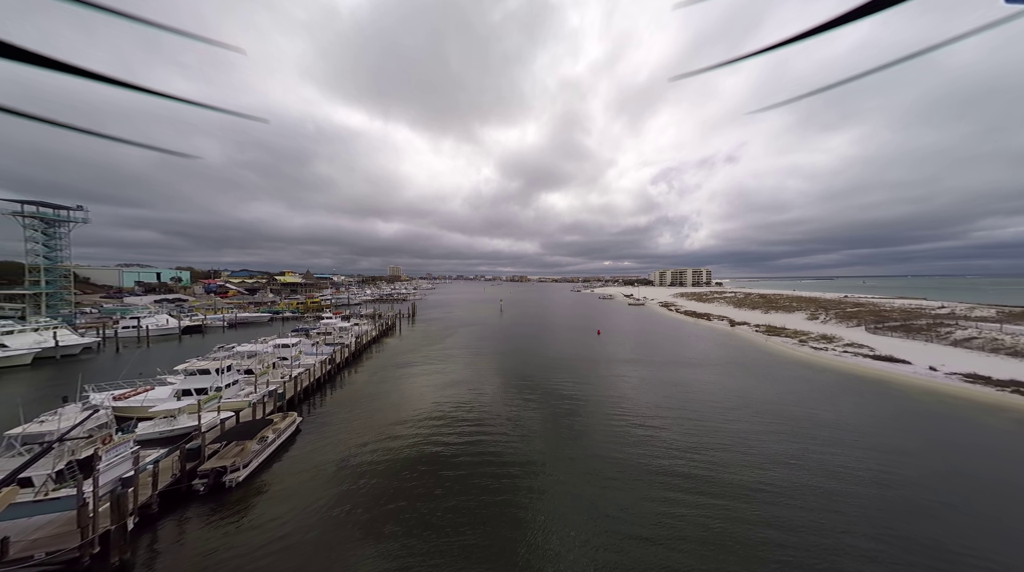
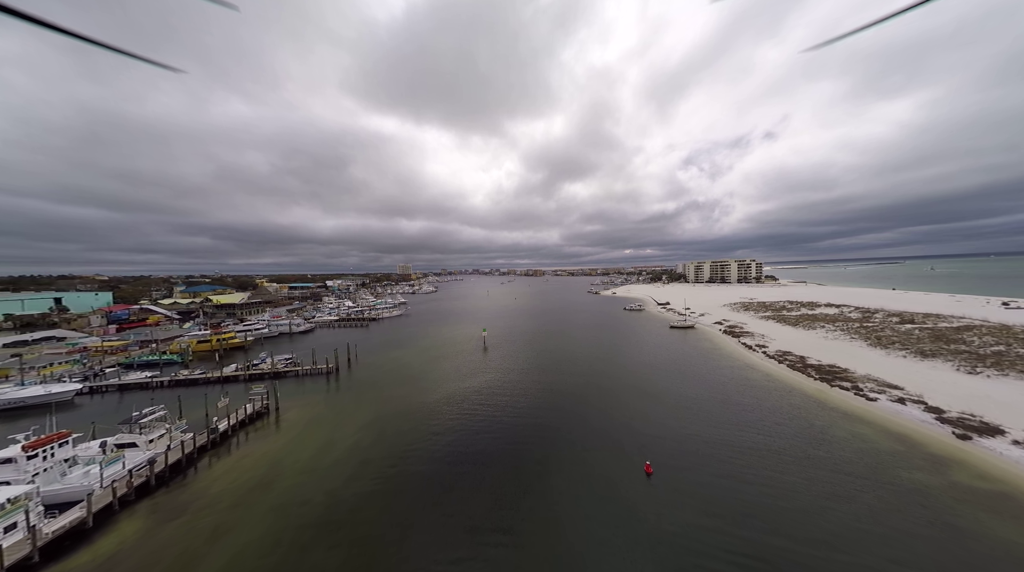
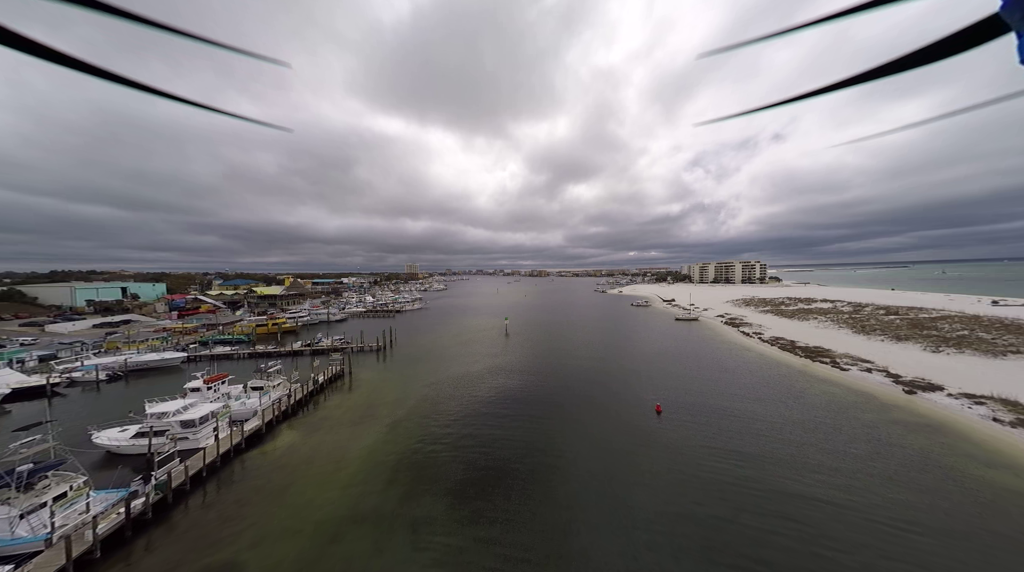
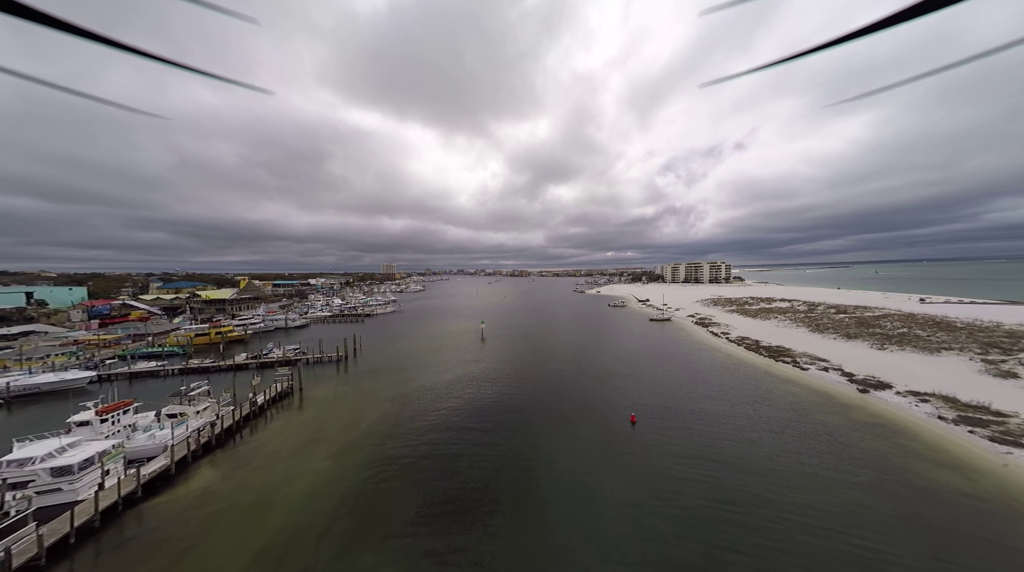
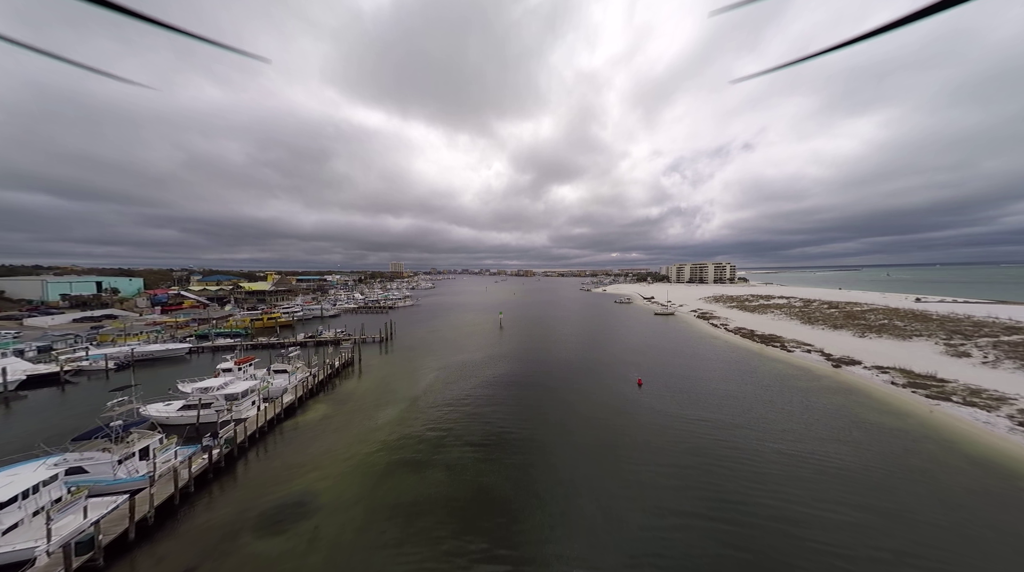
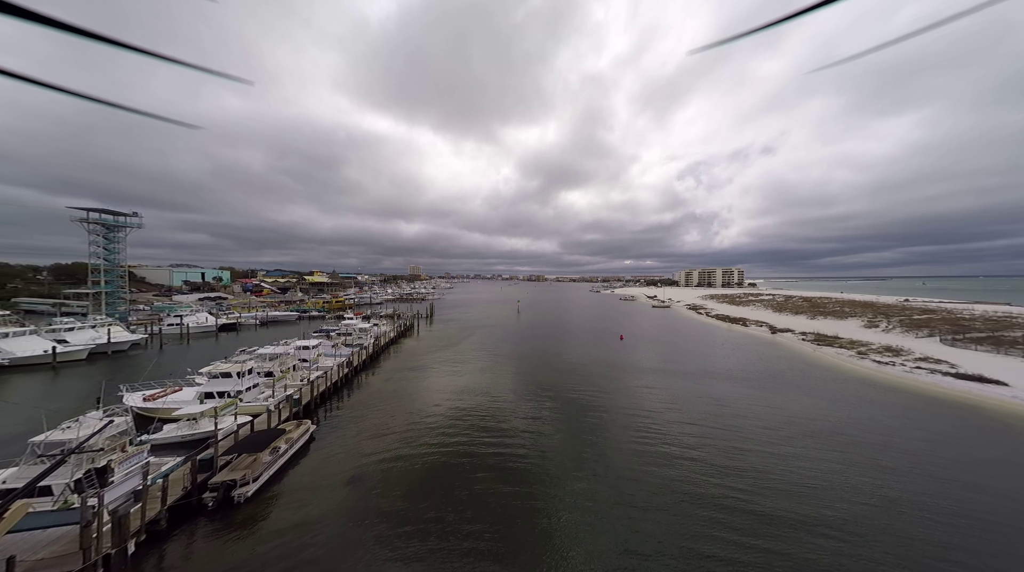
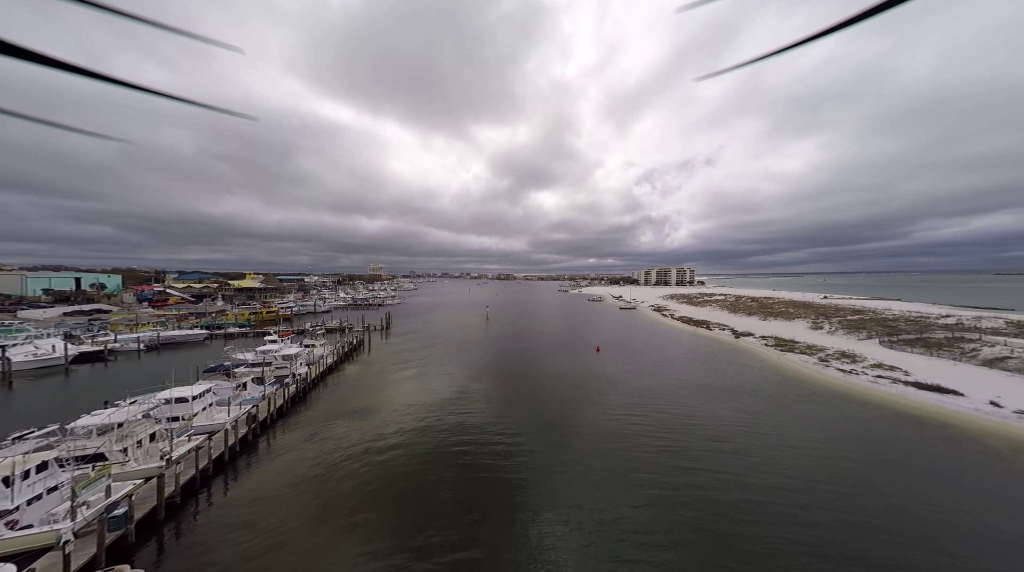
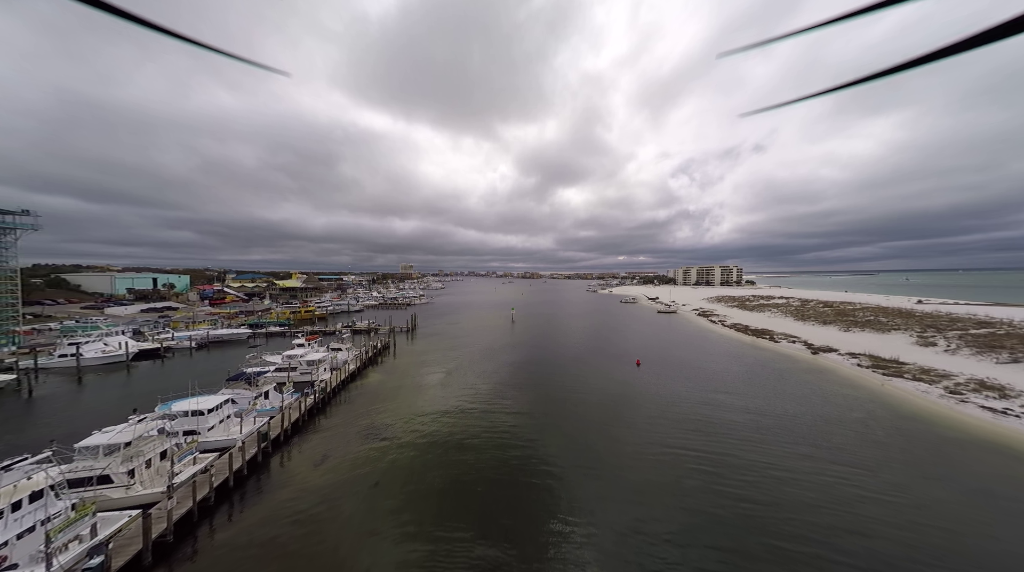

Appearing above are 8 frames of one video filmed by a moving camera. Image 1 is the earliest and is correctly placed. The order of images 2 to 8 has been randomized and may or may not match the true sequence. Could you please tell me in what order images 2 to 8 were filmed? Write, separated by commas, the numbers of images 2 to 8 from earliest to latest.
6, 7, 8, 5, 3, 4, 2
